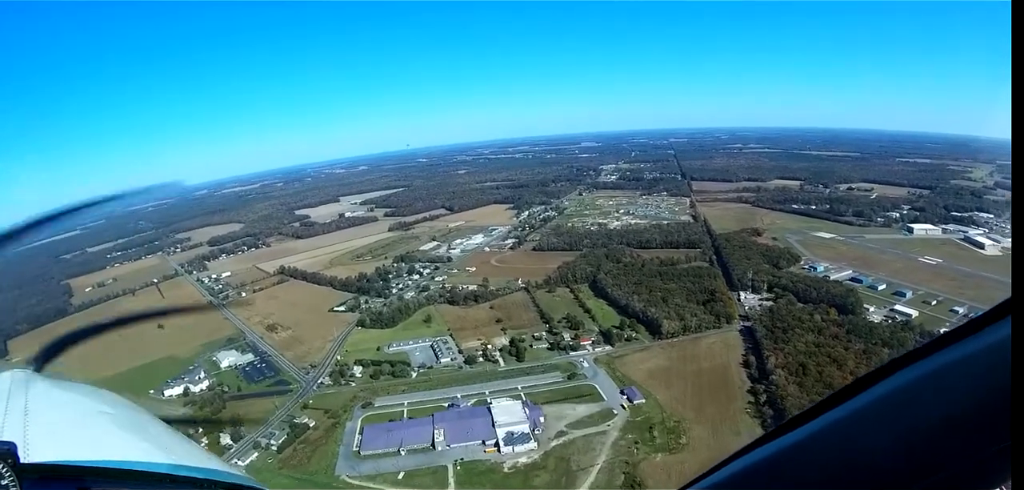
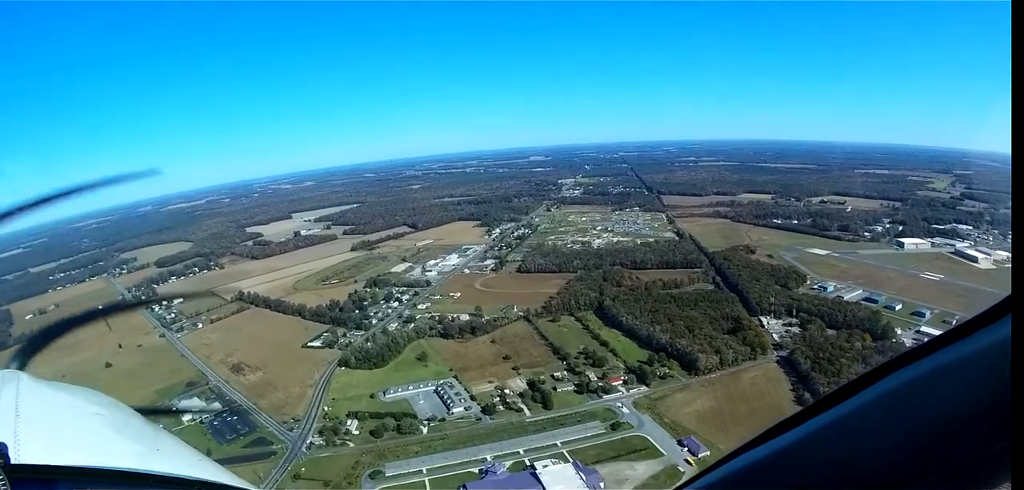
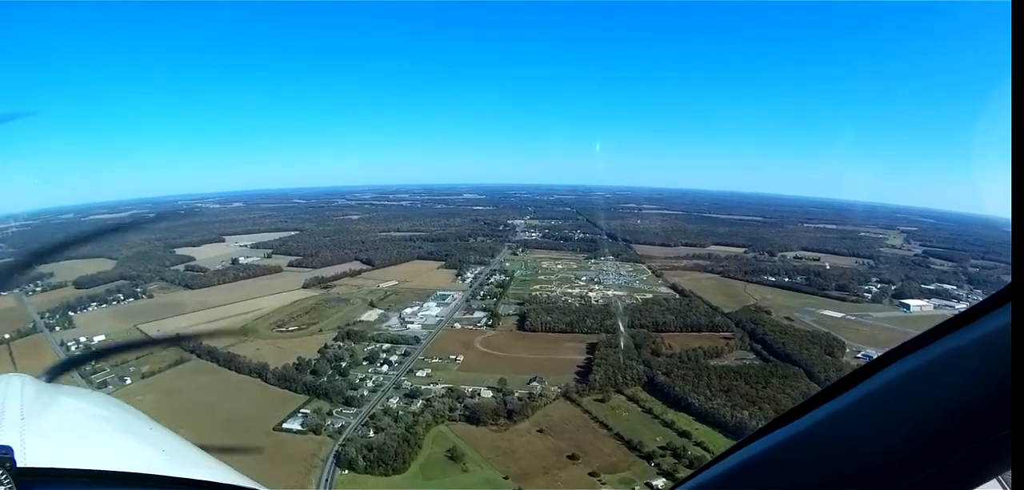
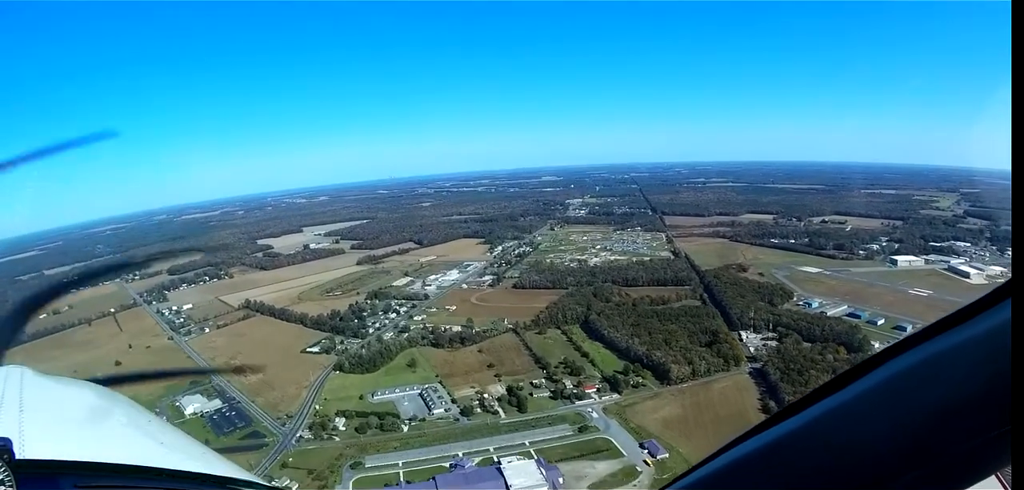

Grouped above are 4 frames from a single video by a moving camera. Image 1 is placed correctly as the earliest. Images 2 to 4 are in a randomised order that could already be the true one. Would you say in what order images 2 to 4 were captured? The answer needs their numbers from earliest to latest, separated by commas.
4, 2, 3
